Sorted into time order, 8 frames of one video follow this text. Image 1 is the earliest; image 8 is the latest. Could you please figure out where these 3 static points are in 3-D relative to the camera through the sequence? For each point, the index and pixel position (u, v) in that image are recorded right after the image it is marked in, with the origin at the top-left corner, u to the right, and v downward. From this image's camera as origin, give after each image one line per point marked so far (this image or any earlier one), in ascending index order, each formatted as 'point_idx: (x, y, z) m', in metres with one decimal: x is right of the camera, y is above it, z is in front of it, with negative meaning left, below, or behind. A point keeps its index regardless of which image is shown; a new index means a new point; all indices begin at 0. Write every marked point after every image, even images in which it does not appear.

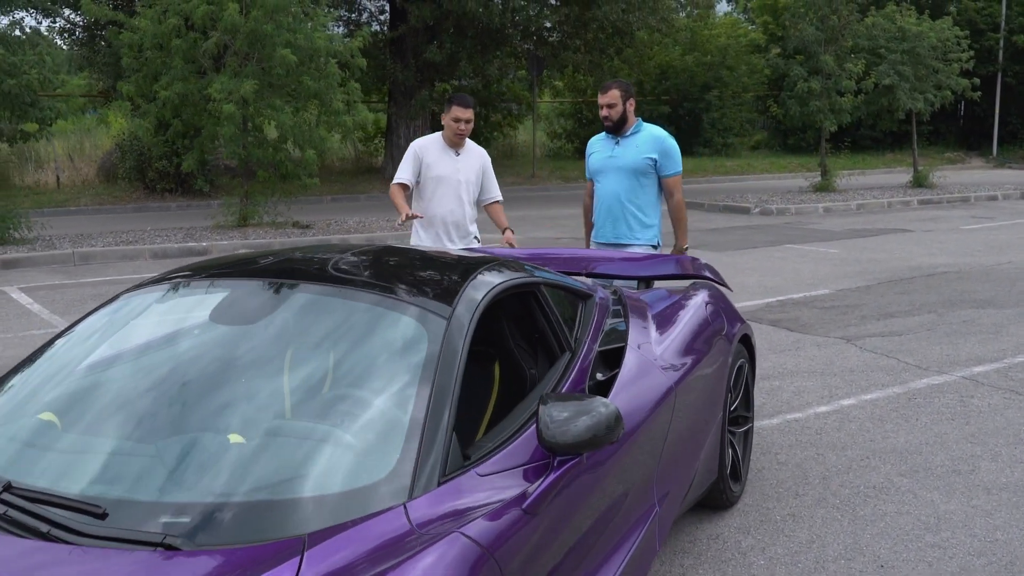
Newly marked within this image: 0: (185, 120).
0: (-3.9, +2.0, +12.9) m
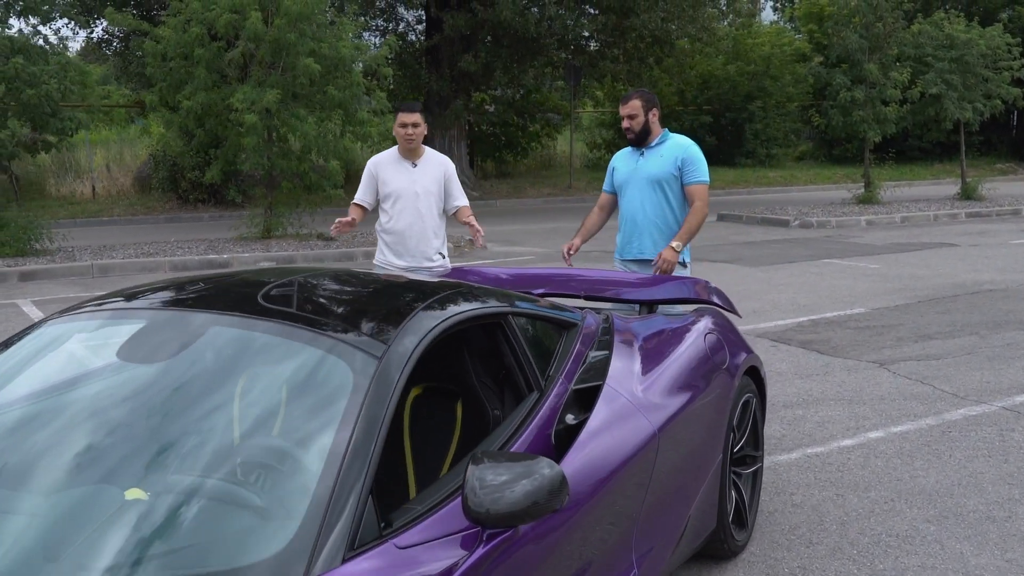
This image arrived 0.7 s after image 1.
0: (-3.6, +1.9, +12.8) m
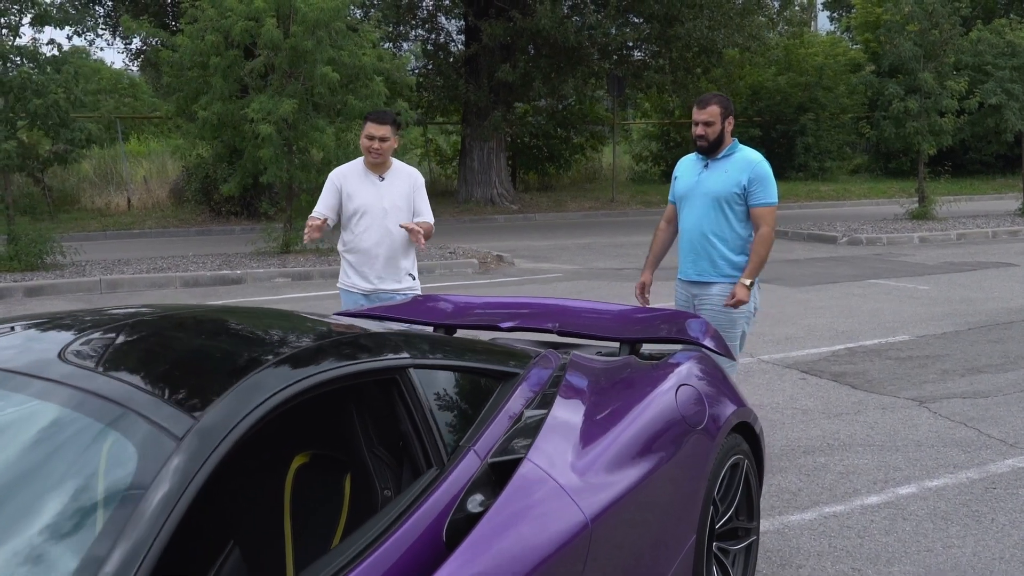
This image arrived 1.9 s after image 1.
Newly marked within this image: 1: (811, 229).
0: (-3.3, +1.7, +12.4) m
1: (+4.5, +0.9, +16.5) m
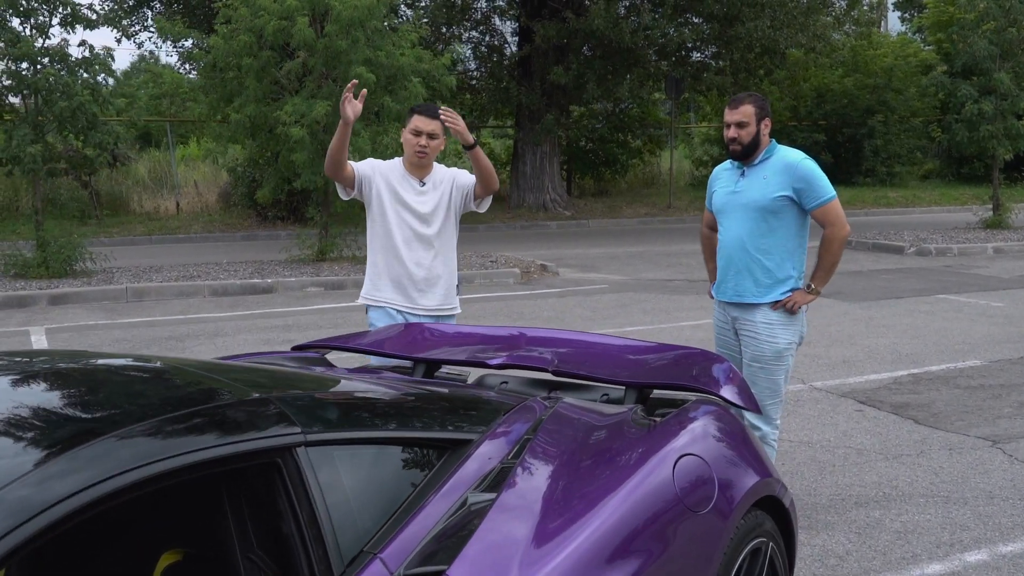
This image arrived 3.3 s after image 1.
0: (-2.8, +1.6, +12.0) m
1: (+5.2, +0.7, +15.6) m
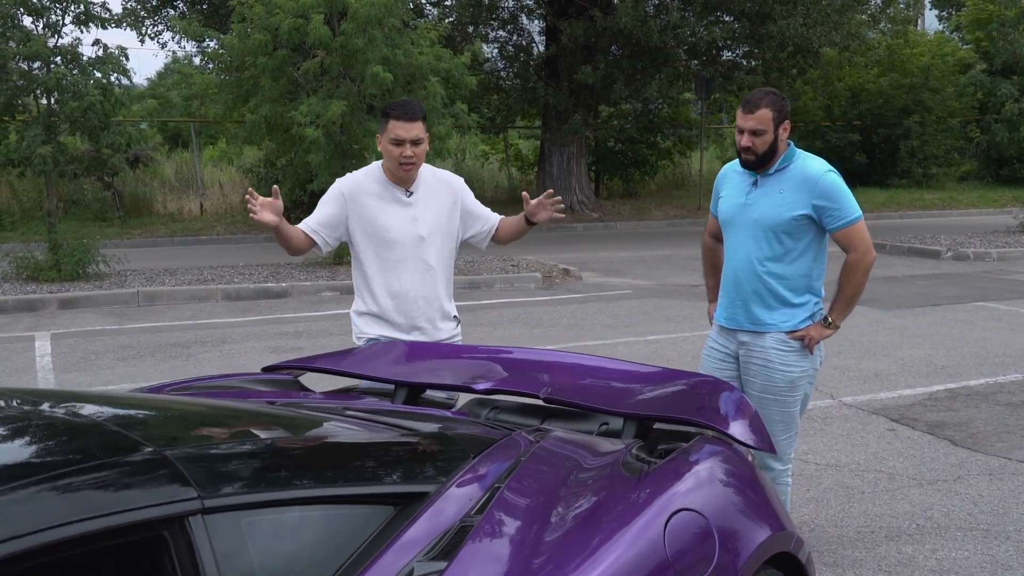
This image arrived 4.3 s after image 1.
0: (-2.5, +1.5, +11.7) m
1: (+5.6, +0.6, +15.1) m
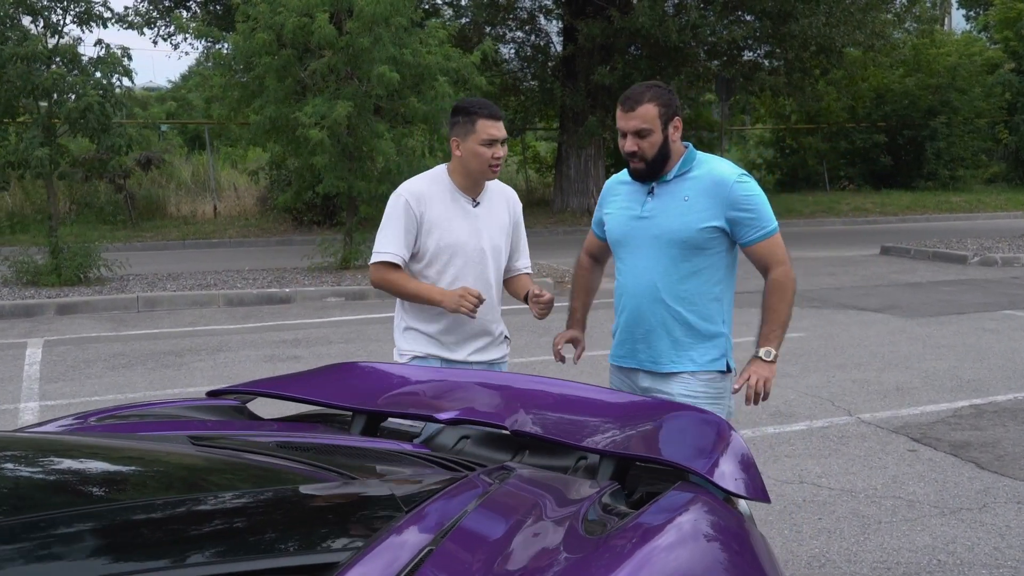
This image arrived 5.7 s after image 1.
0: (-2.4, +1.5, +11.5) m
1: (+5.8, +0.6, +14.7) m
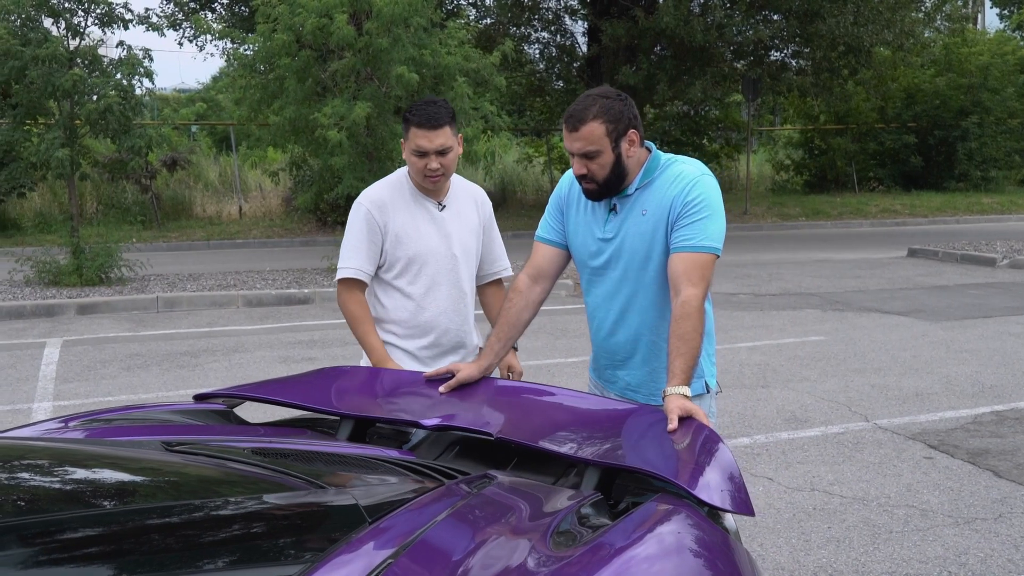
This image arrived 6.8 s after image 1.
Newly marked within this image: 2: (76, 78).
0: (-2.2, +1.5, +11.5) m
1: (+6.0, +0.5, +14.5) m
2: (-4.0, +1.9, +10.0) m
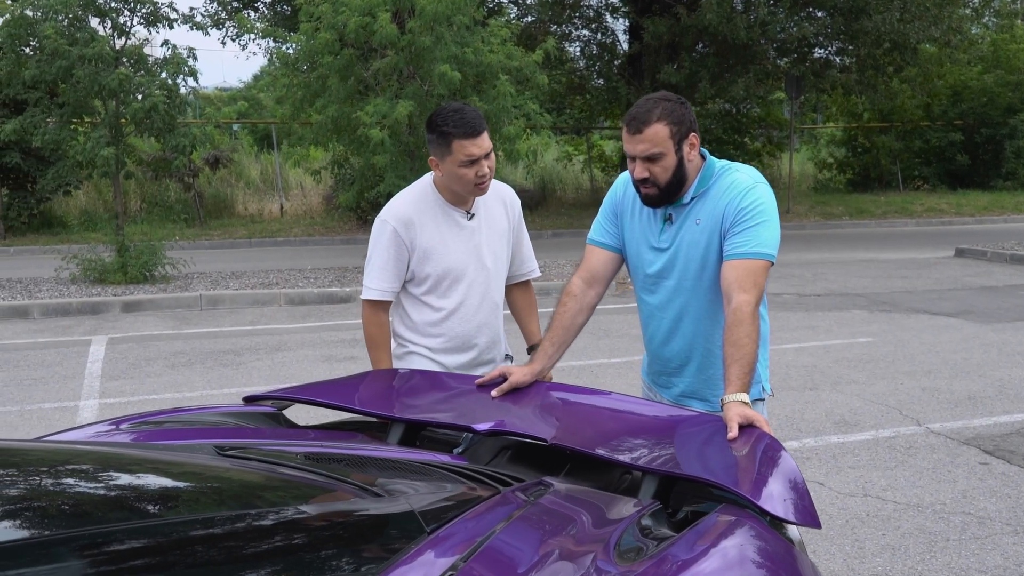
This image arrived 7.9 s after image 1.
0: (-1.8, +1.5, +11.5) m
1: (+6.6, +0.5, +14.2) m
2: (-3.6, +2.0, +10.1) m
